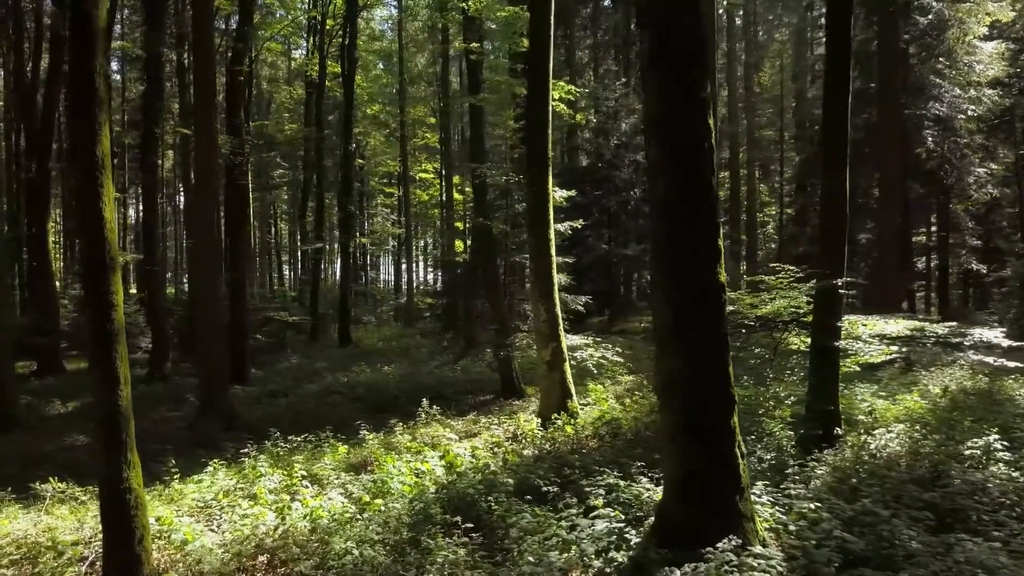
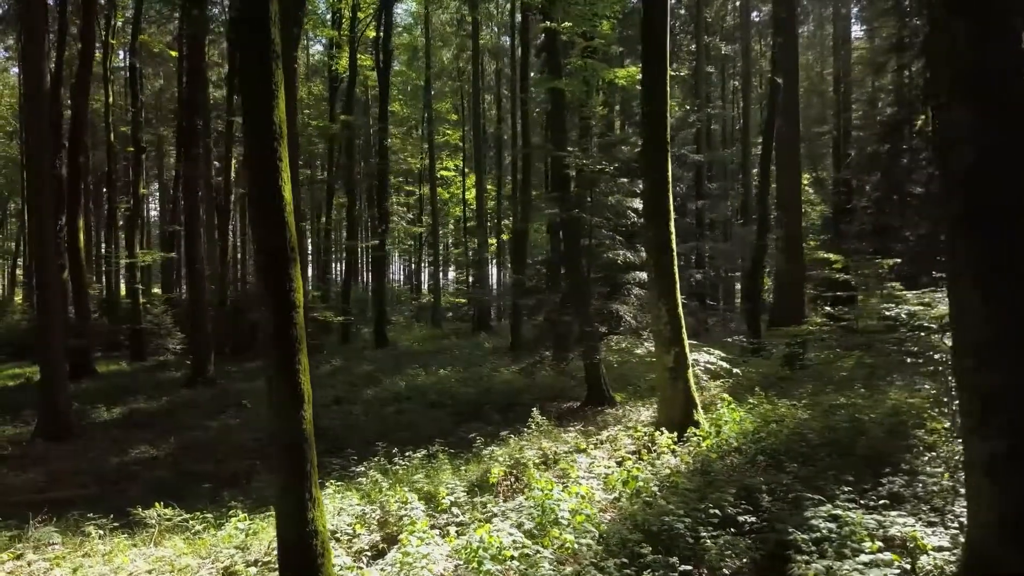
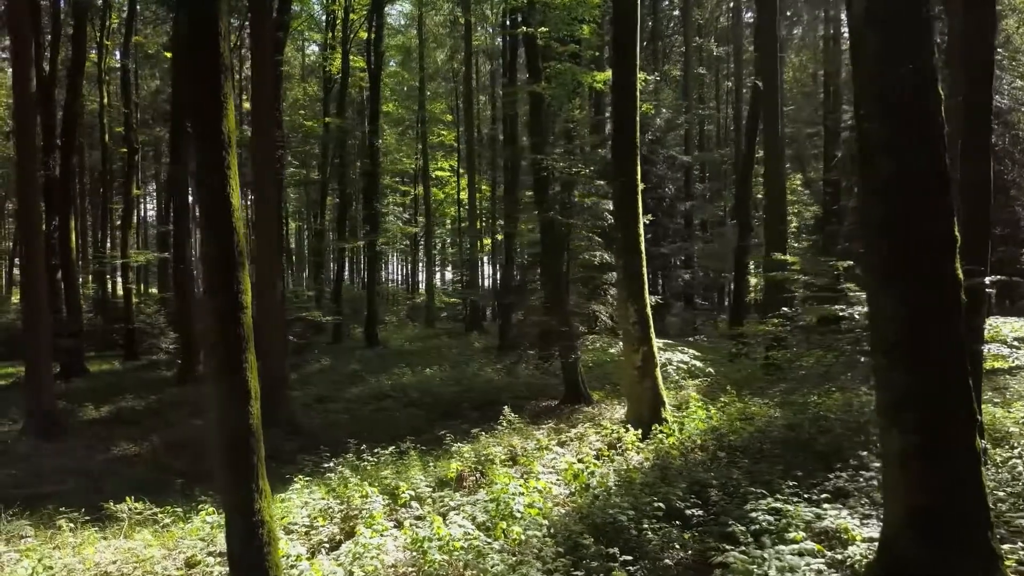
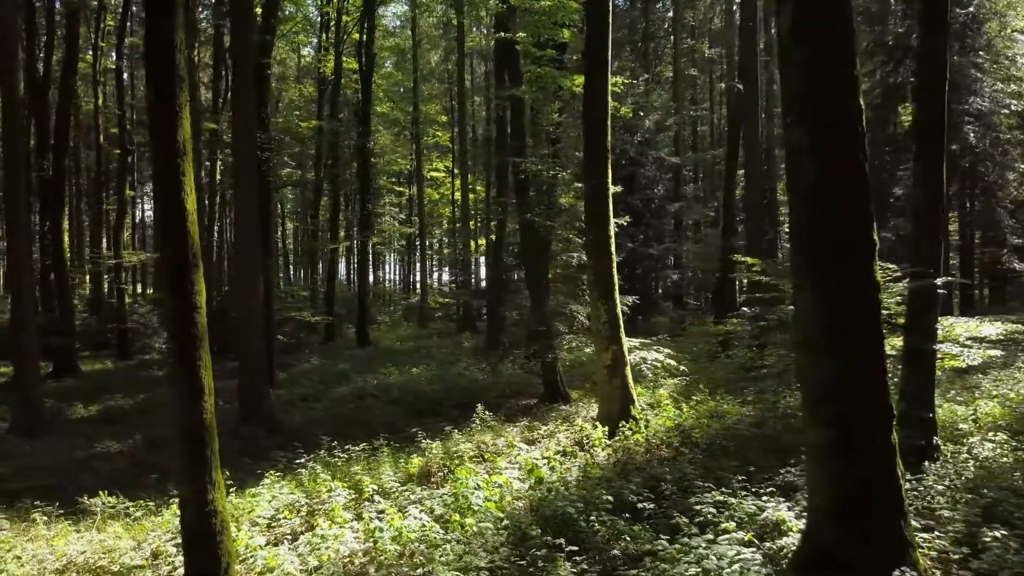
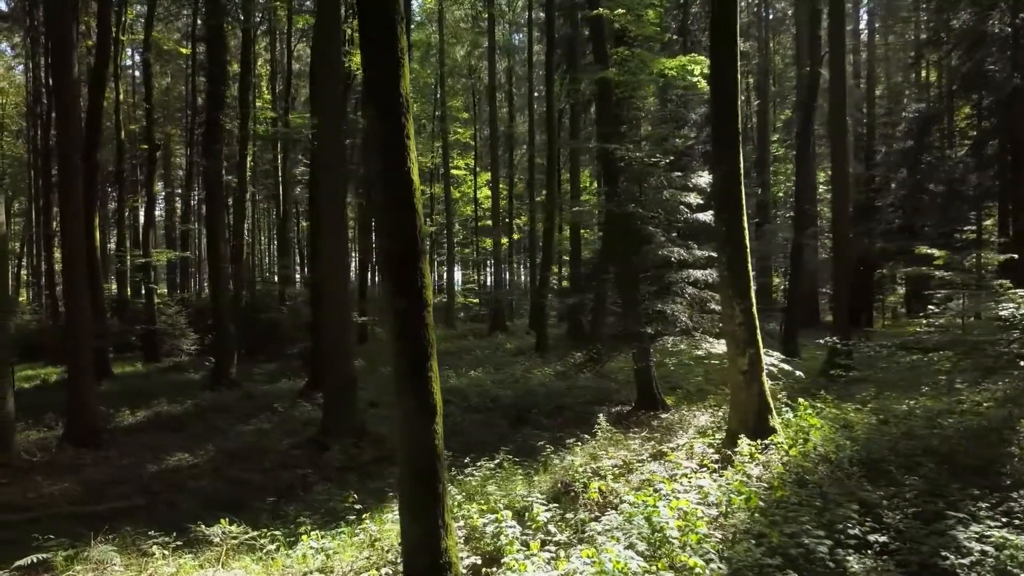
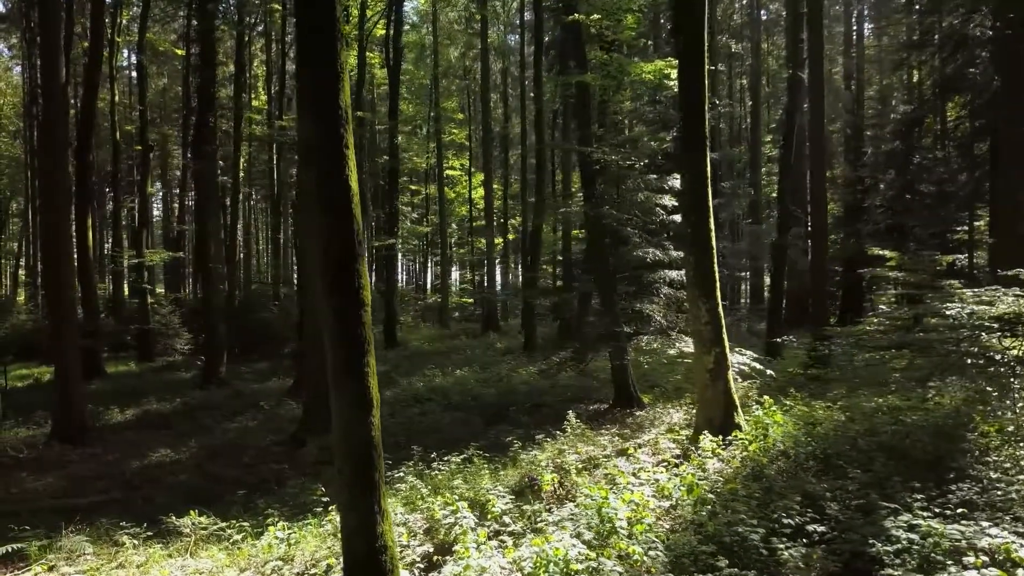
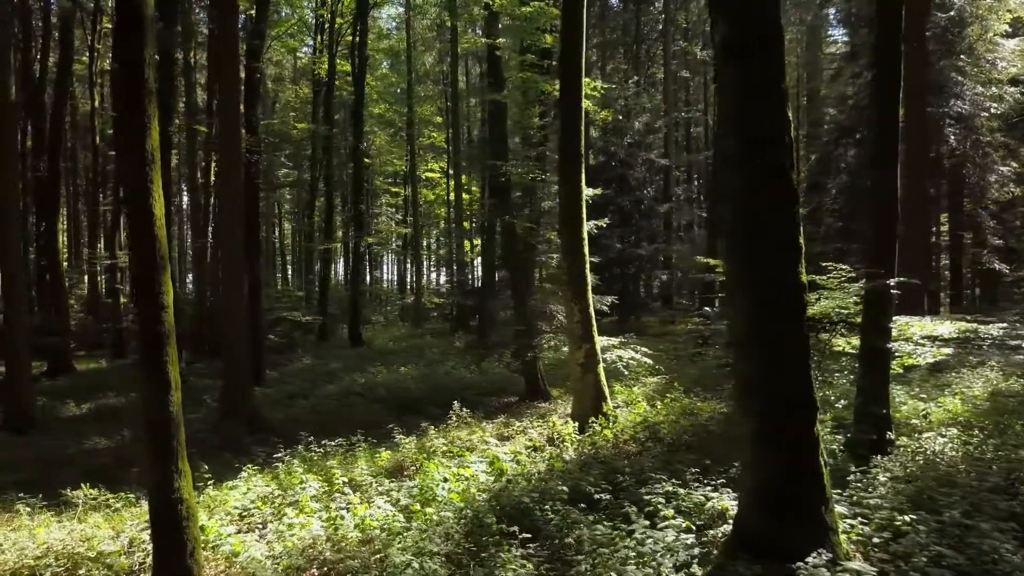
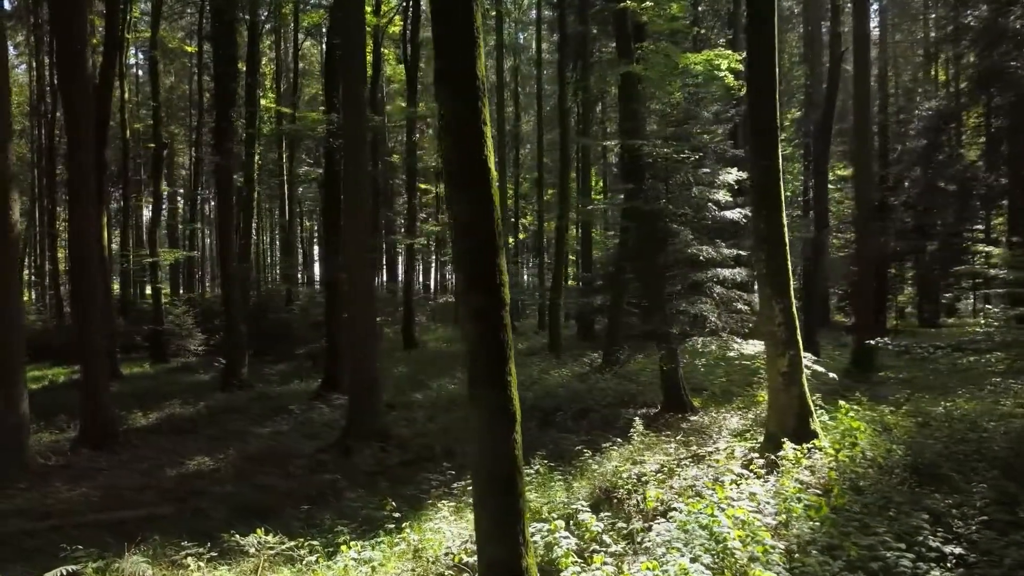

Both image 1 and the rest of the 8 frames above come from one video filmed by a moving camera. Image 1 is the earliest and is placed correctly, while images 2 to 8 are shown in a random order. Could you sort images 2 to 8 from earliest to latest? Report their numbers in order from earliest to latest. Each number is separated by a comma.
7, 4, 3, 2, 6, 5, 8
